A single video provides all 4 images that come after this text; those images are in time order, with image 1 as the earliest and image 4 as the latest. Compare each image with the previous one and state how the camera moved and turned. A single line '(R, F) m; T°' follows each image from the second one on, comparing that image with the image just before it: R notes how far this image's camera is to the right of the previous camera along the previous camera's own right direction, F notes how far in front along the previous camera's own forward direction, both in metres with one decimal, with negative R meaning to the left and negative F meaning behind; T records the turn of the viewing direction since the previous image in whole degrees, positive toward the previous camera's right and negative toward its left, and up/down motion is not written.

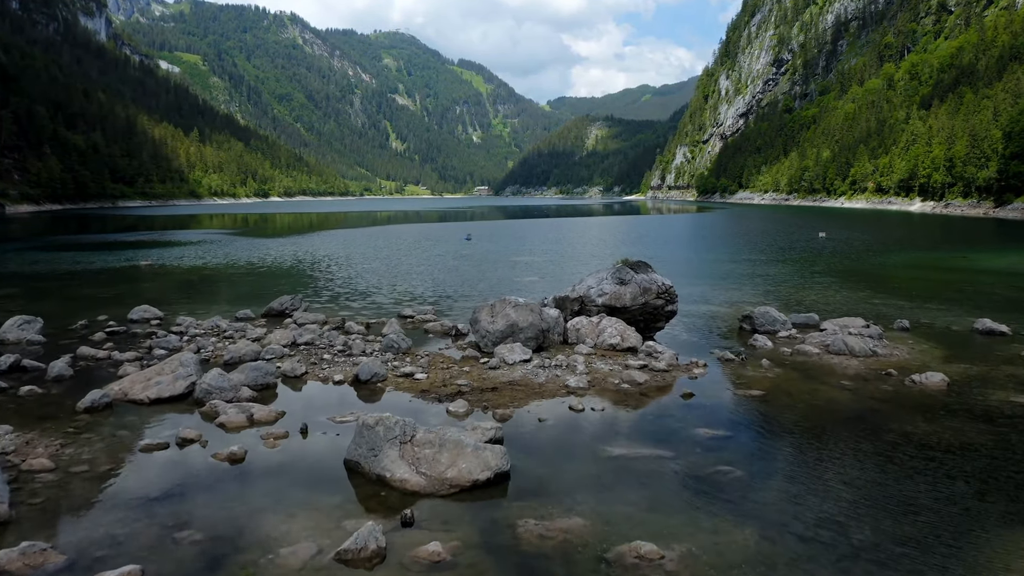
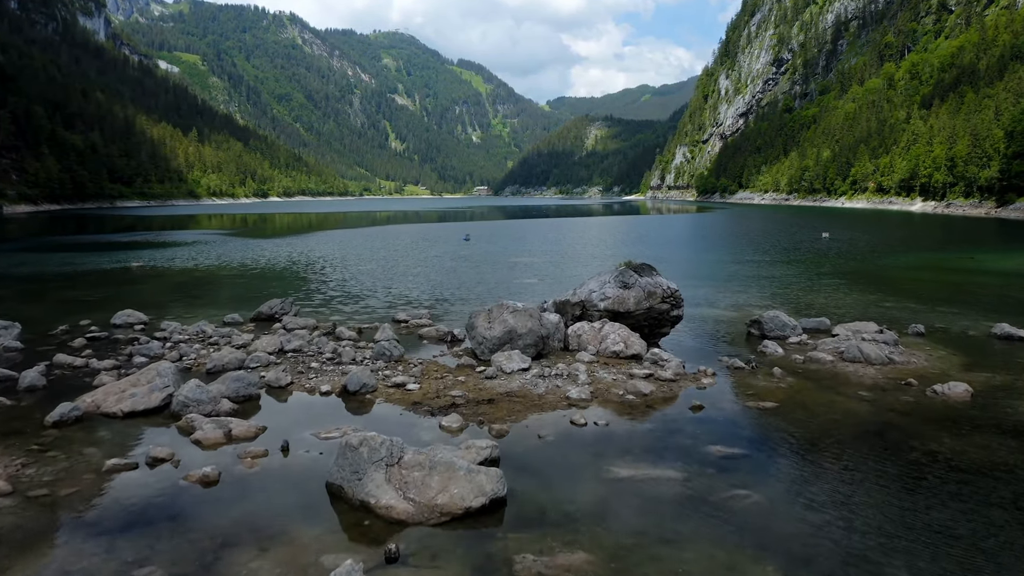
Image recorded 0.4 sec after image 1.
(0.0, +1.3) m; 0°
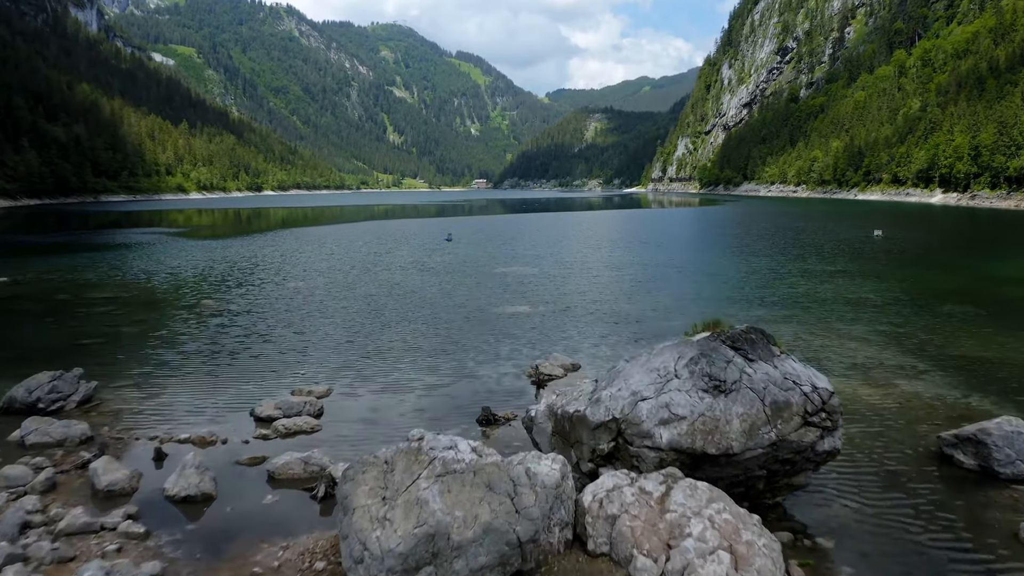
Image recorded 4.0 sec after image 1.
(+0.8, +14.9) m; 0°
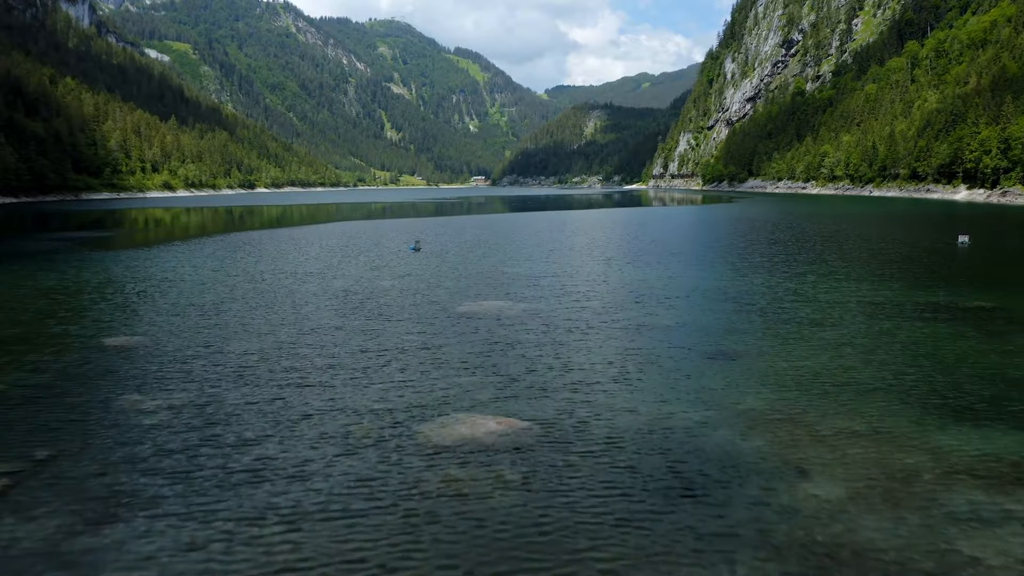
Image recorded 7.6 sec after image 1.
(+0.8, +16.4) m; 0°
